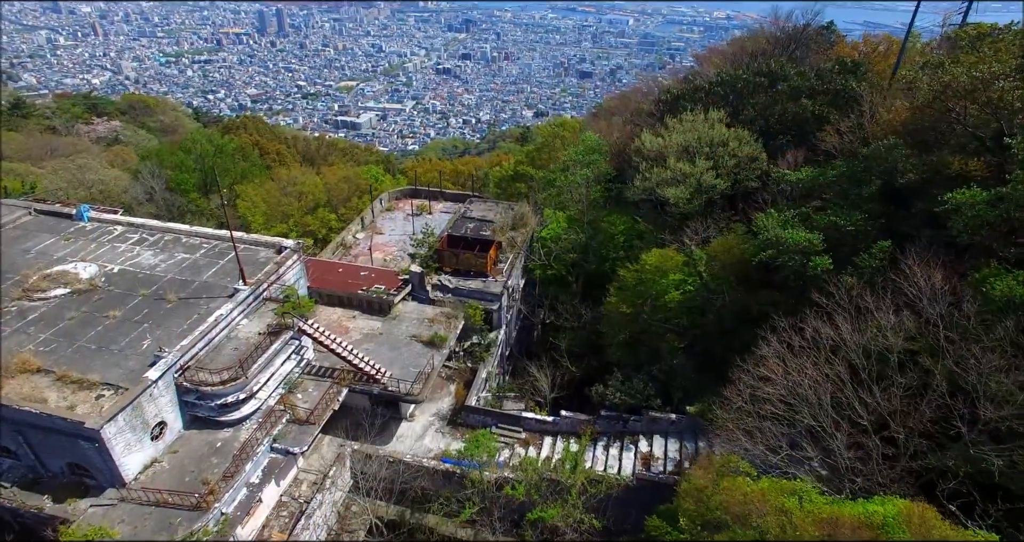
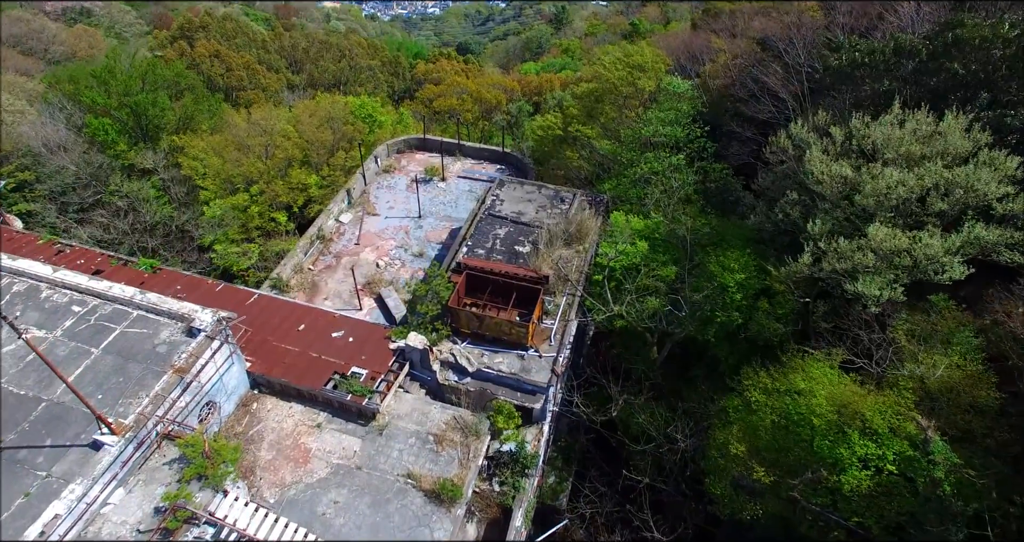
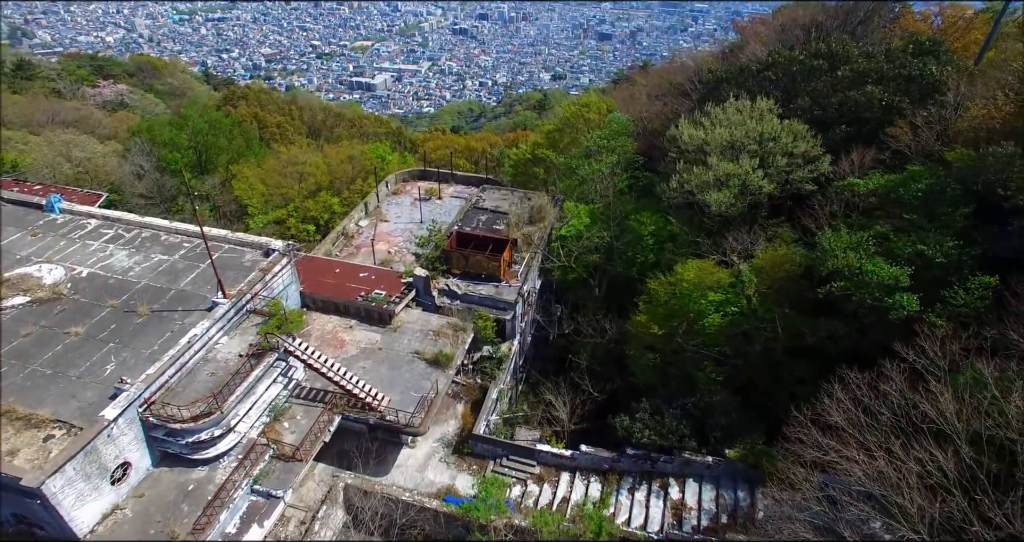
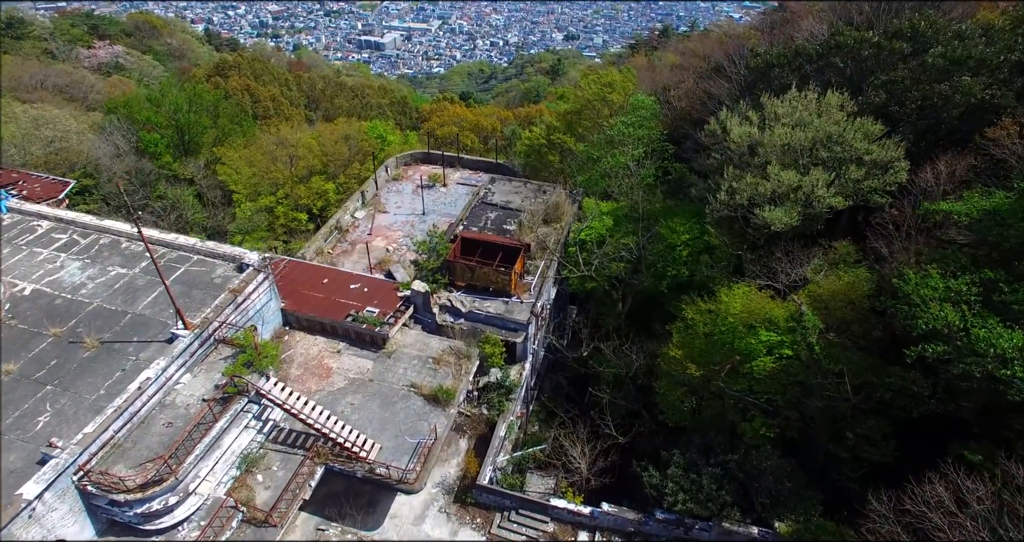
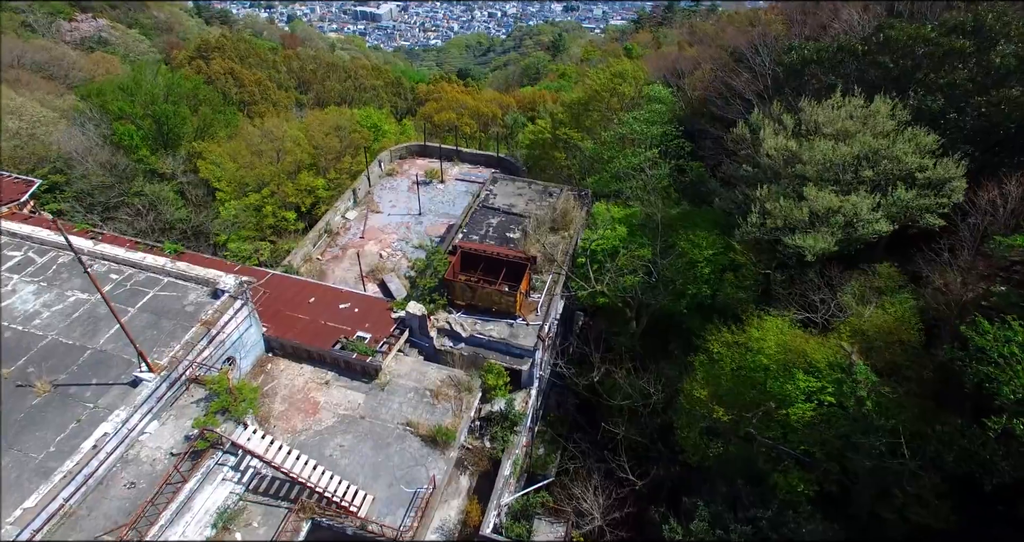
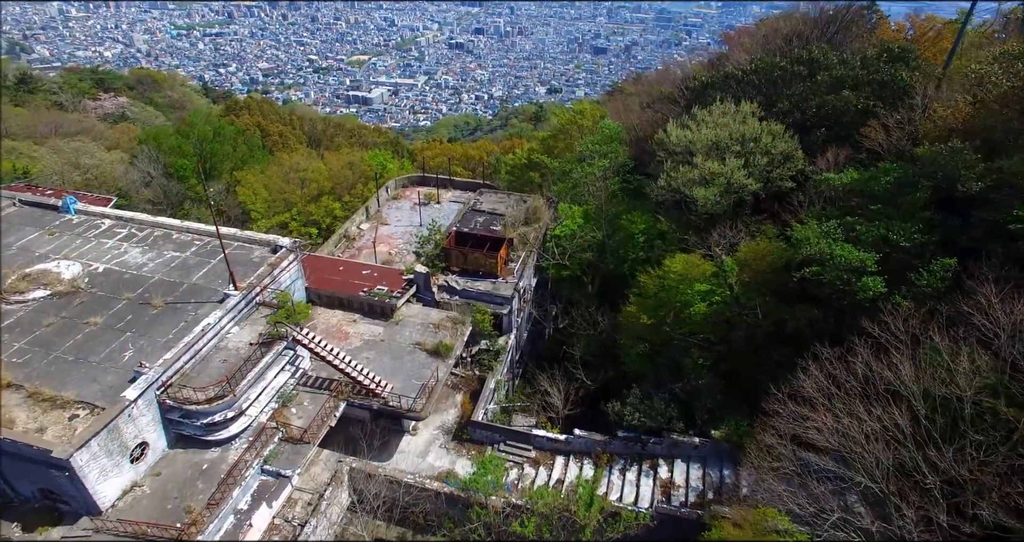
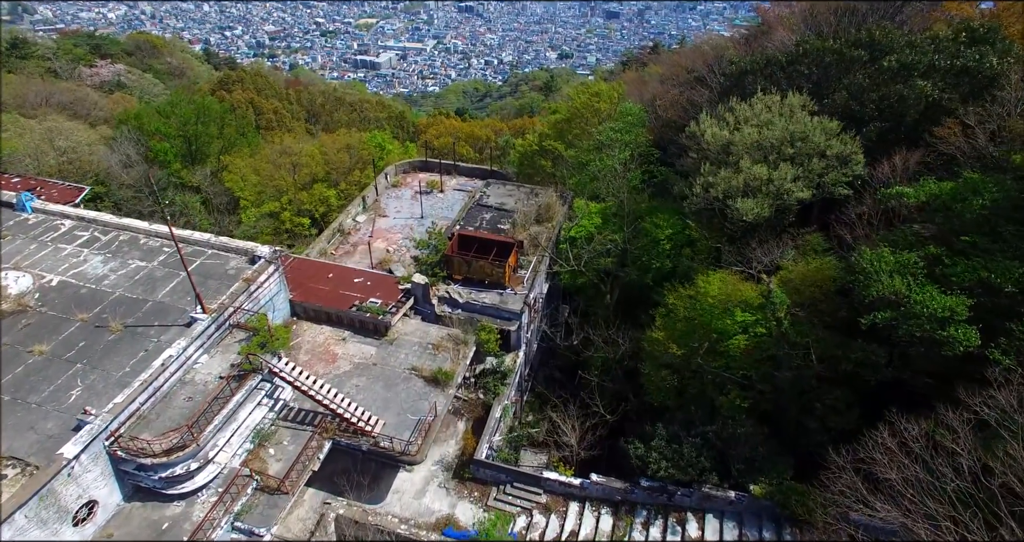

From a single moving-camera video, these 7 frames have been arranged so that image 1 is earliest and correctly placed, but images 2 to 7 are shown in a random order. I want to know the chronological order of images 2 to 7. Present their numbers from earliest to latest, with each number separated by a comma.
6, 3, 7, 4, 5, 2
